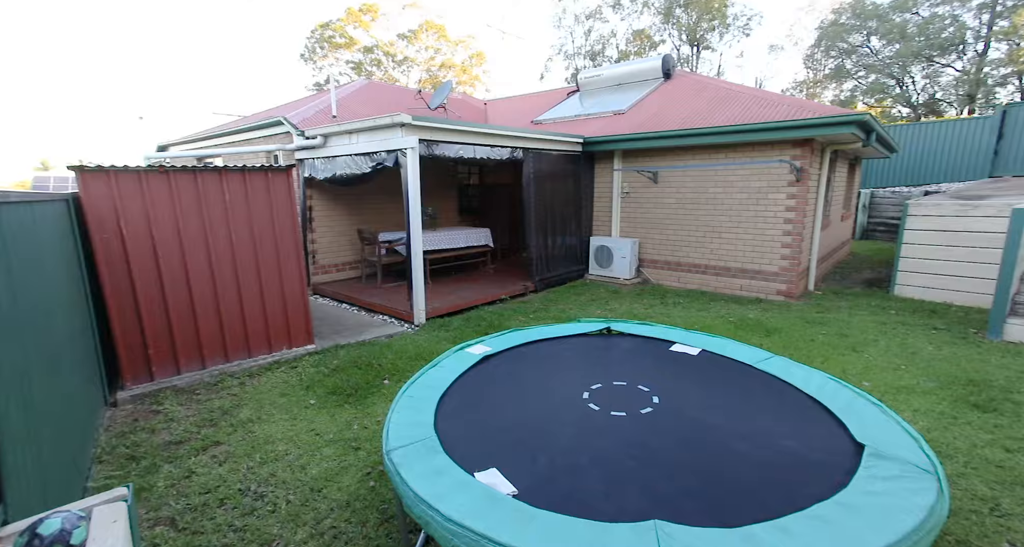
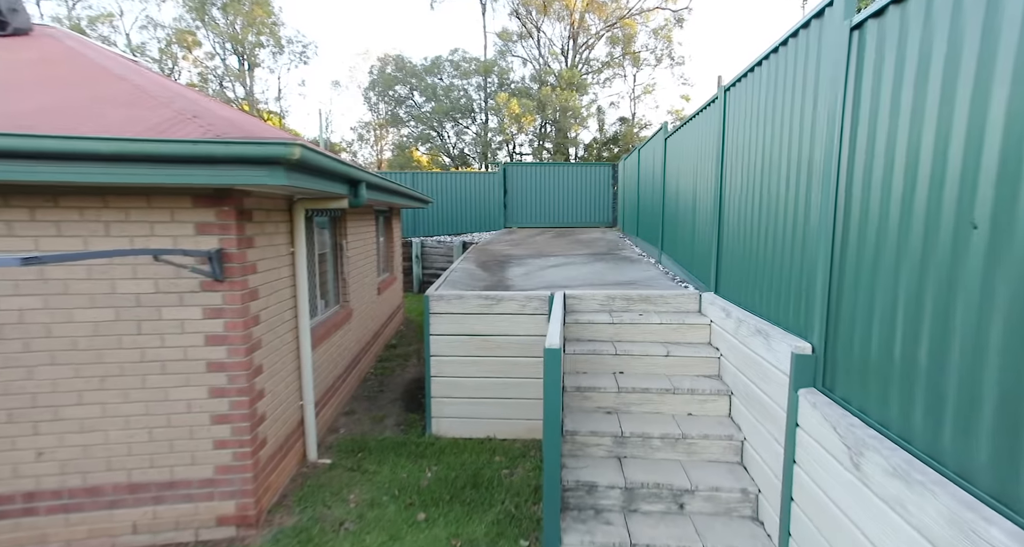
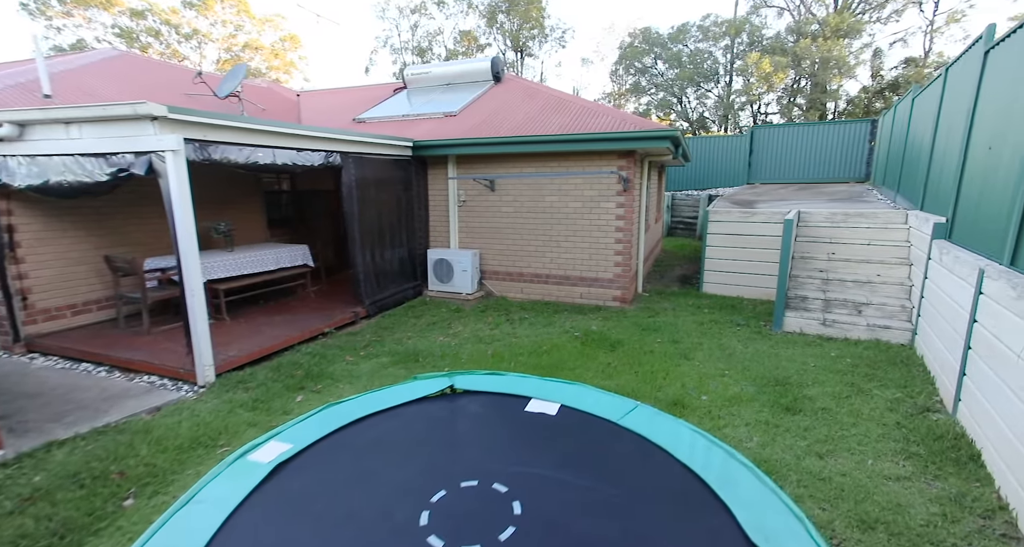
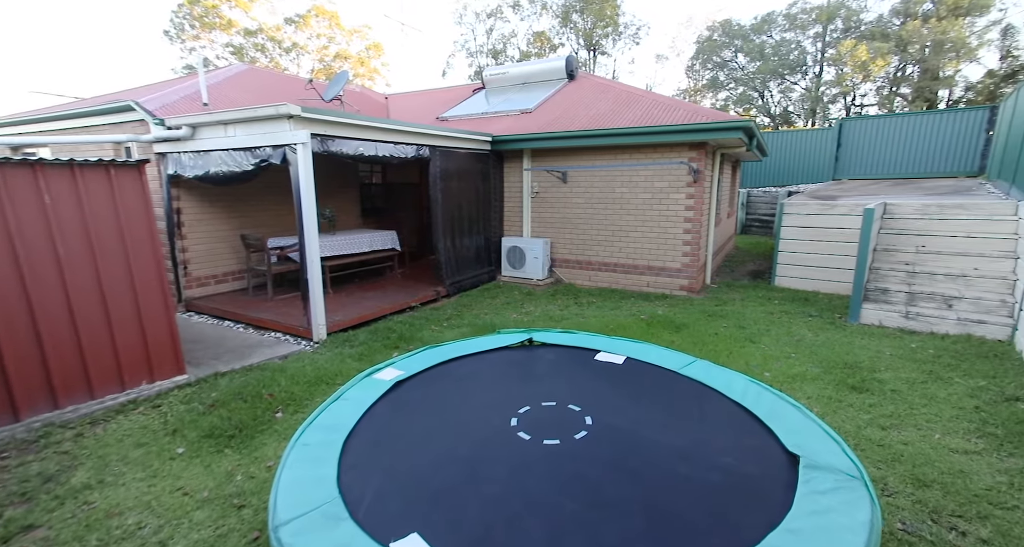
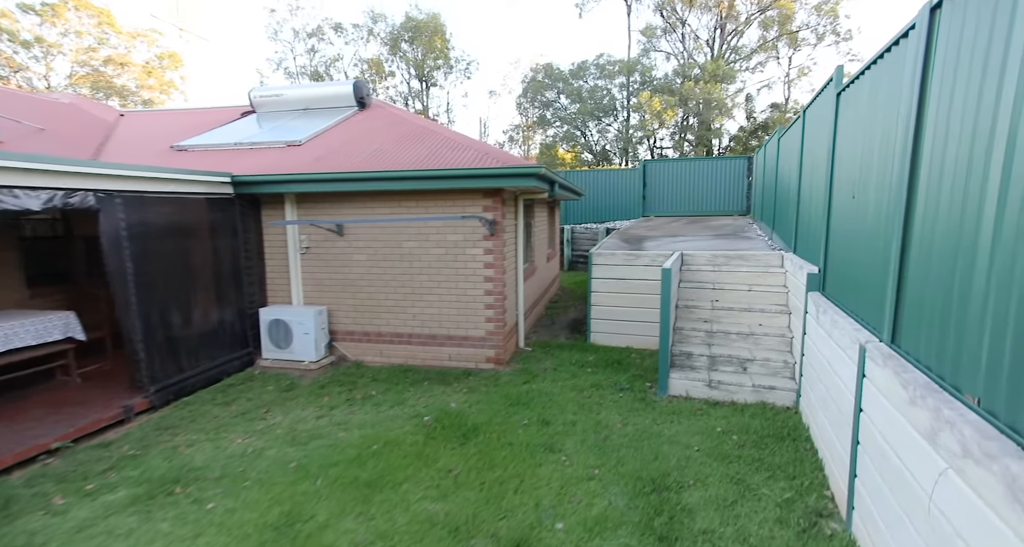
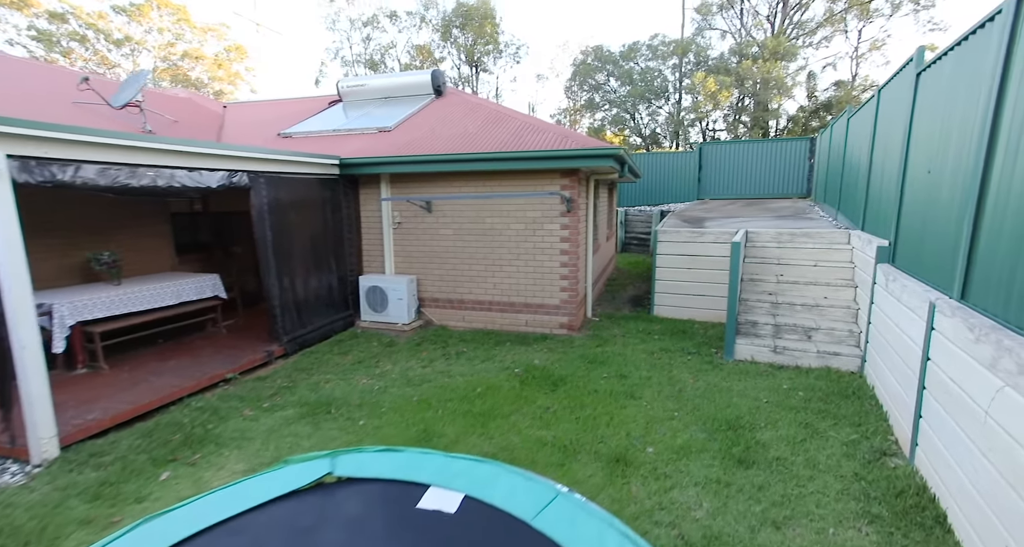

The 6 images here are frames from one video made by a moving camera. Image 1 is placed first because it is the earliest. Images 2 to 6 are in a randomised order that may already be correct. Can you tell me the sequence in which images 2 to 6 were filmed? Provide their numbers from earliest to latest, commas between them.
4, 3, 6, 5, 2
